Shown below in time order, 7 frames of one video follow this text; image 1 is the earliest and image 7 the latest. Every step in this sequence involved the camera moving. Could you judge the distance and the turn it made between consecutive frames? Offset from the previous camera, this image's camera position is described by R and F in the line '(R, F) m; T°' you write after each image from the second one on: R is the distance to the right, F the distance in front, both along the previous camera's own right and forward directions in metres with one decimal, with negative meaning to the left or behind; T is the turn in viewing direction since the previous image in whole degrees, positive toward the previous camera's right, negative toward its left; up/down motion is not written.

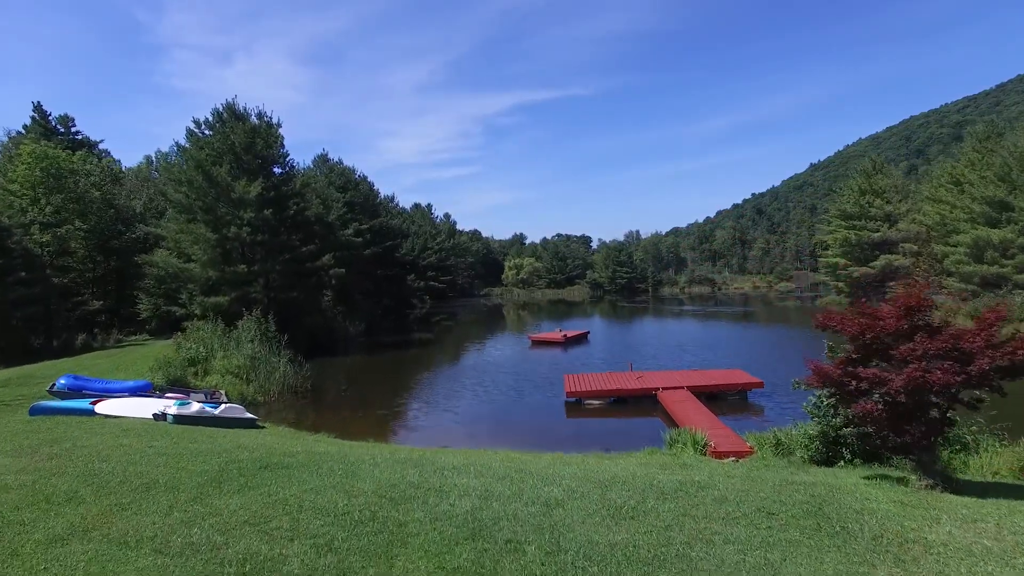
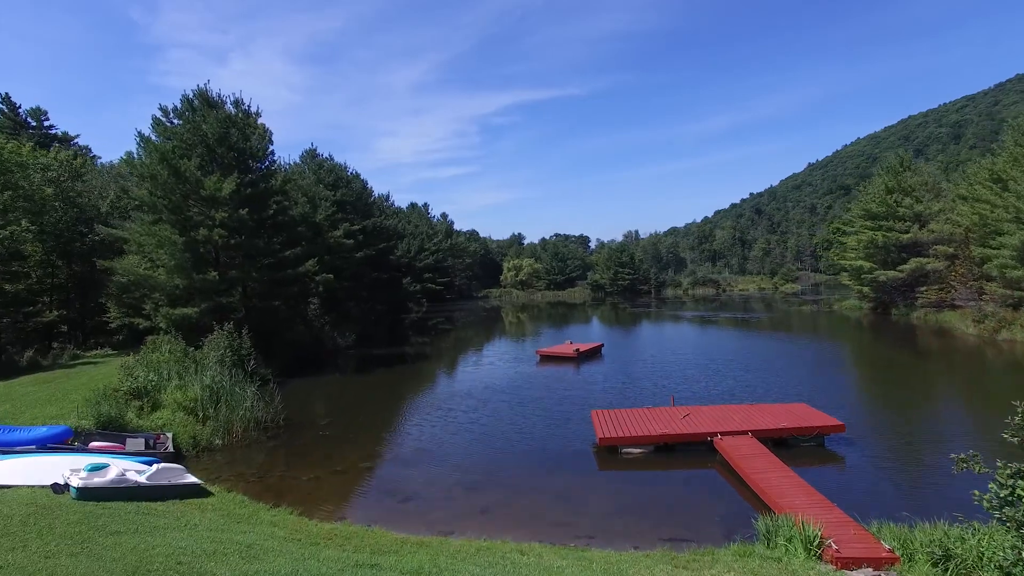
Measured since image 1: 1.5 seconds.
(-0.4, +2.8) m; 0°
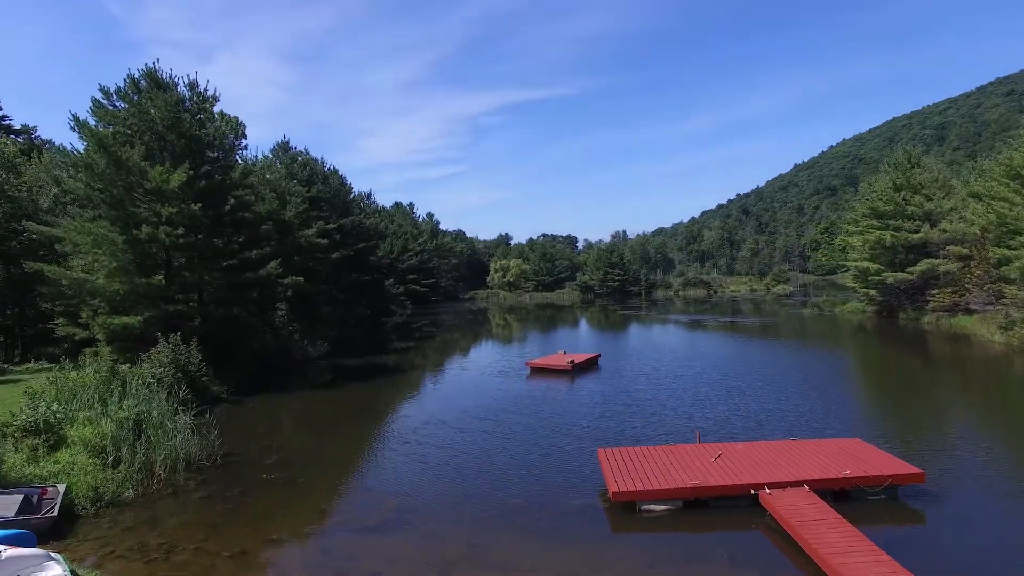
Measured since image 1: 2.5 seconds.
(0.0, +2.4) m; +1°
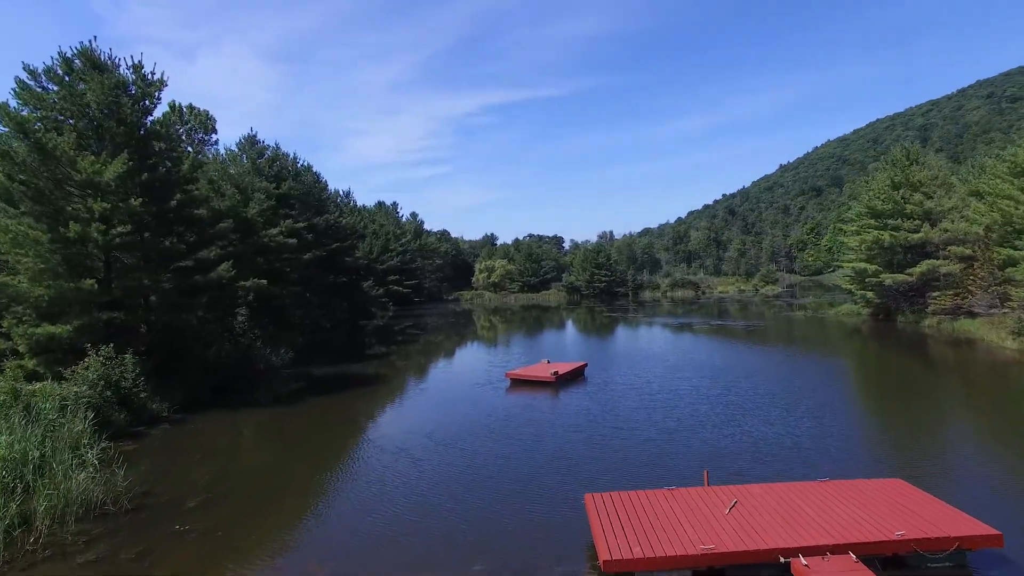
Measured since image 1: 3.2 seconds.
(+0.2, +1.9) m; +1°
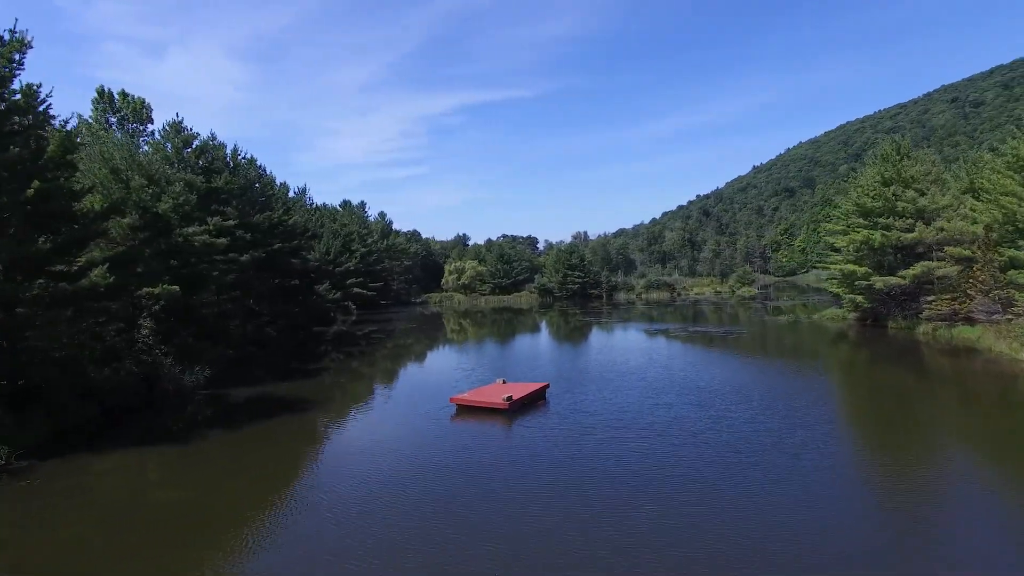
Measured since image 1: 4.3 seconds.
(+0.7, +3.2) m; +2°
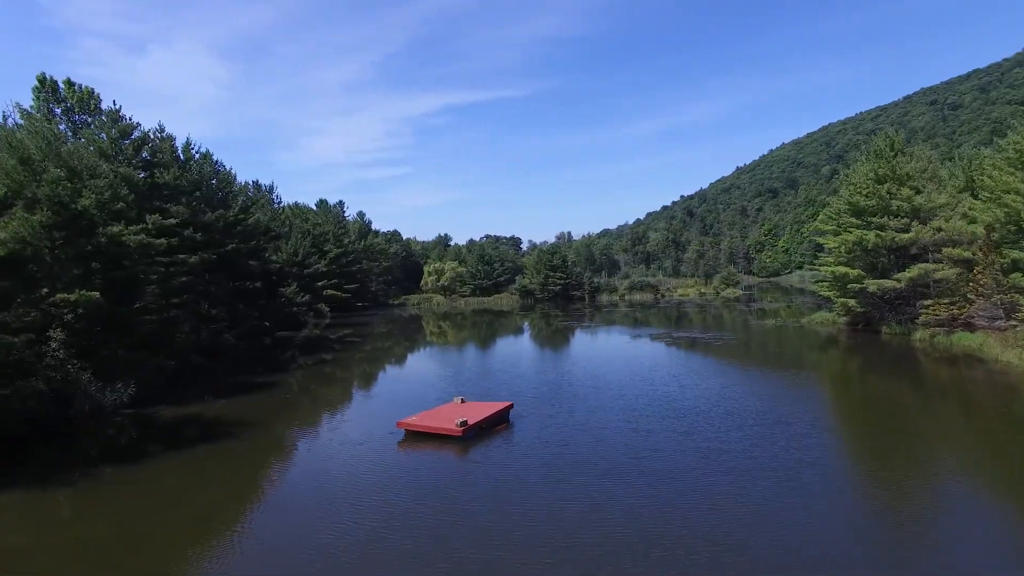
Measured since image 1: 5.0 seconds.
(+0.6, +2.2) m; +1°
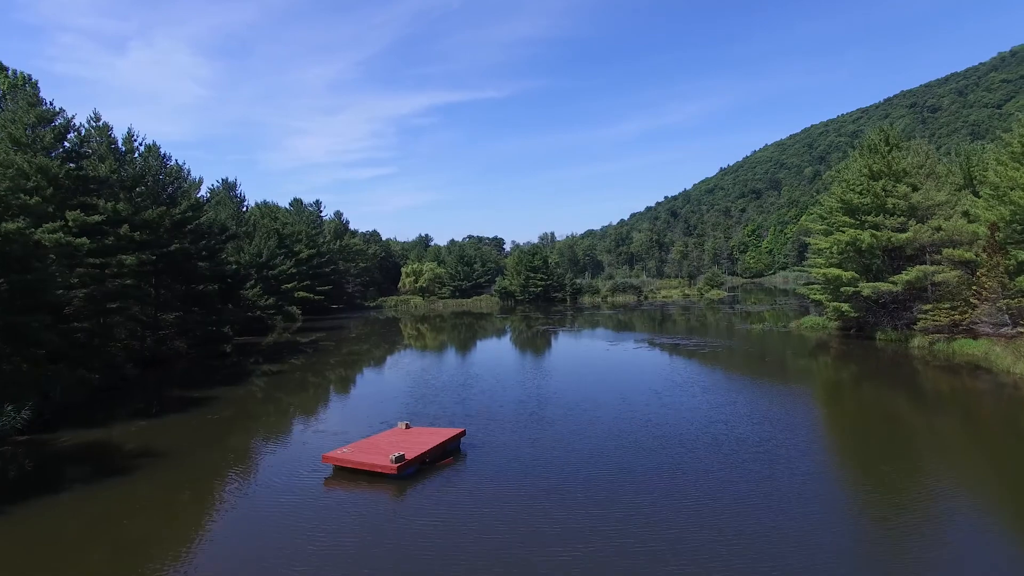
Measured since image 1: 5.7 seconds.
(+0.7, +2.4) m; +1°
